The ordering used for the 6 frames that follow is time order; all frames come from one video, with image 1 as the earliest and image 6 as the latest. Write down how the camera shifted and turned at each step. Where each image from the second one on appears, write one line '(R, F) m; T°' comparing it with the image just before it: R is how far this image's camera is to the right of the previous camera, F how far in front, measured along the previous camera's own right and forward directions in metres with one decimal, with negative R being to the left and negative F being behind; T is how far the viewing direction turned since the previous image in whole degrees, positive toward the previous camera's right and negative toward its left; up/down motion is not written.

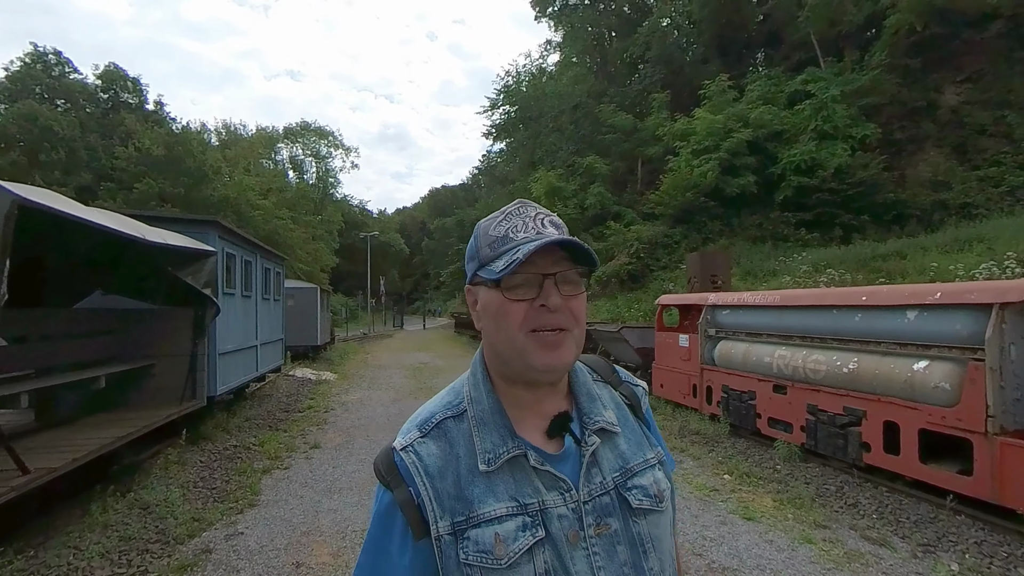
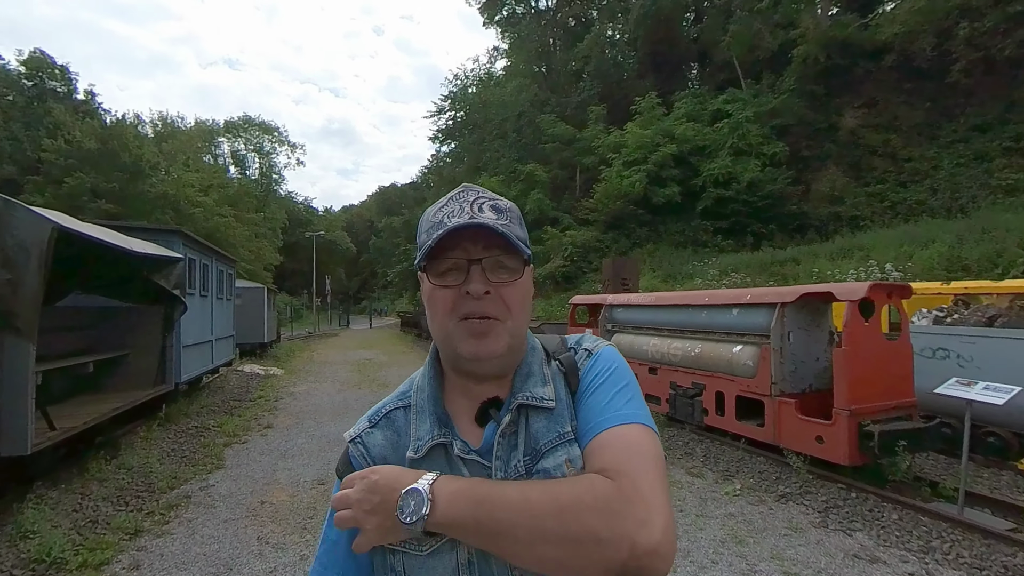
(+0.4, -1.7) m; +5°
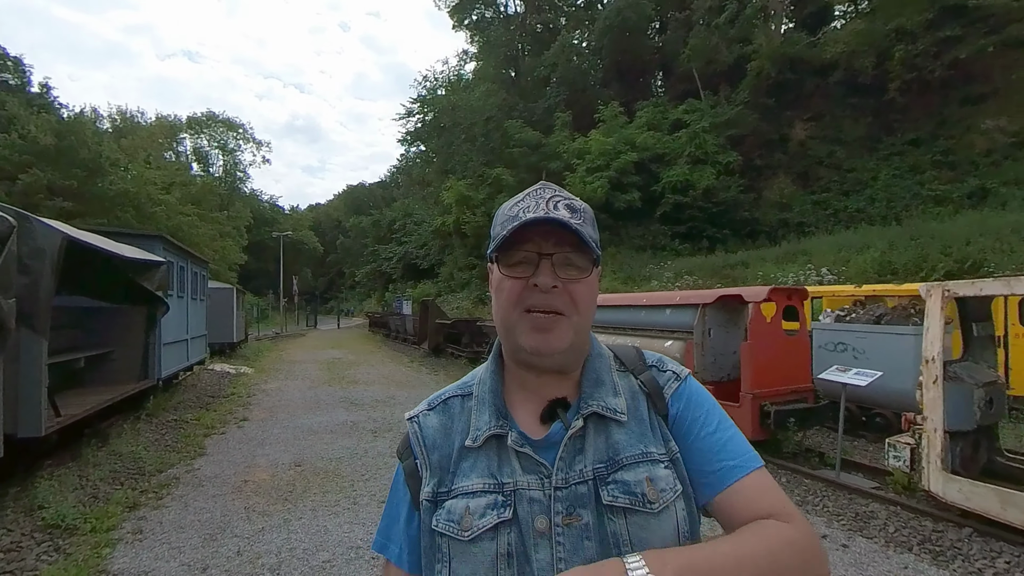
(+0.2, -0.9) m; +3°
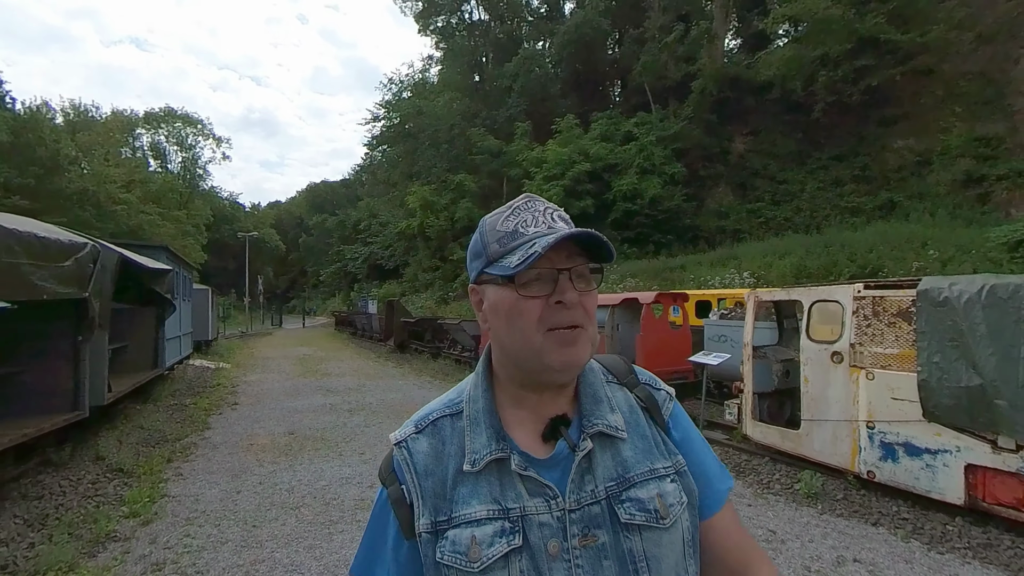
(+0.3, -2.2) m; +4°
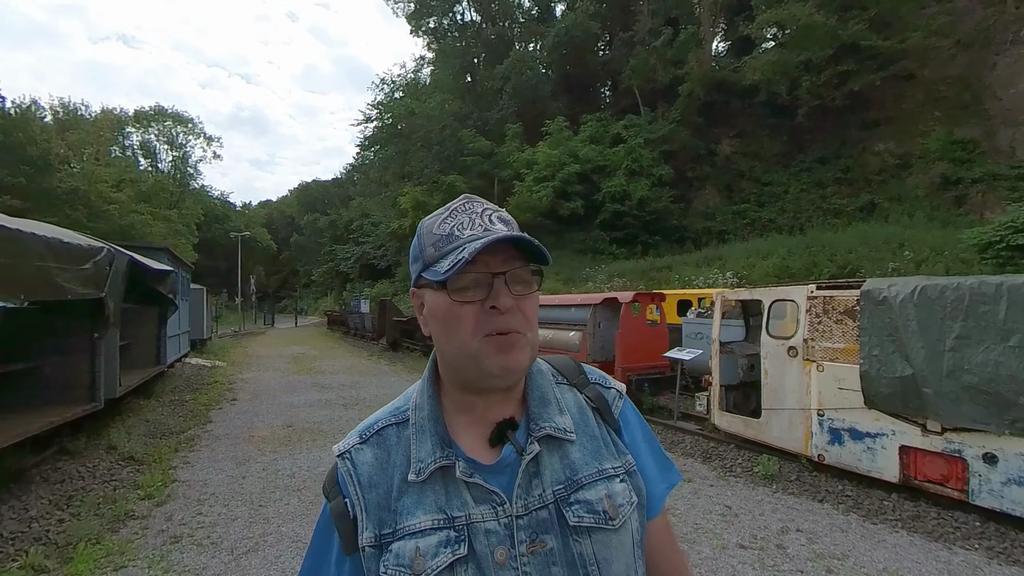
(+0.1, -0.6) m; +1°
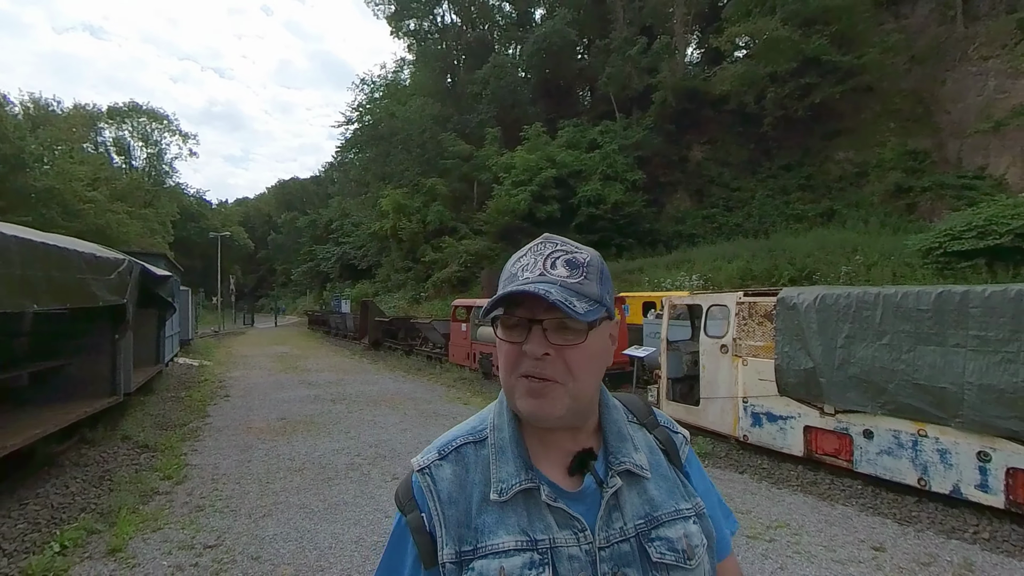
(+0.1, -1.1) m; +2°
